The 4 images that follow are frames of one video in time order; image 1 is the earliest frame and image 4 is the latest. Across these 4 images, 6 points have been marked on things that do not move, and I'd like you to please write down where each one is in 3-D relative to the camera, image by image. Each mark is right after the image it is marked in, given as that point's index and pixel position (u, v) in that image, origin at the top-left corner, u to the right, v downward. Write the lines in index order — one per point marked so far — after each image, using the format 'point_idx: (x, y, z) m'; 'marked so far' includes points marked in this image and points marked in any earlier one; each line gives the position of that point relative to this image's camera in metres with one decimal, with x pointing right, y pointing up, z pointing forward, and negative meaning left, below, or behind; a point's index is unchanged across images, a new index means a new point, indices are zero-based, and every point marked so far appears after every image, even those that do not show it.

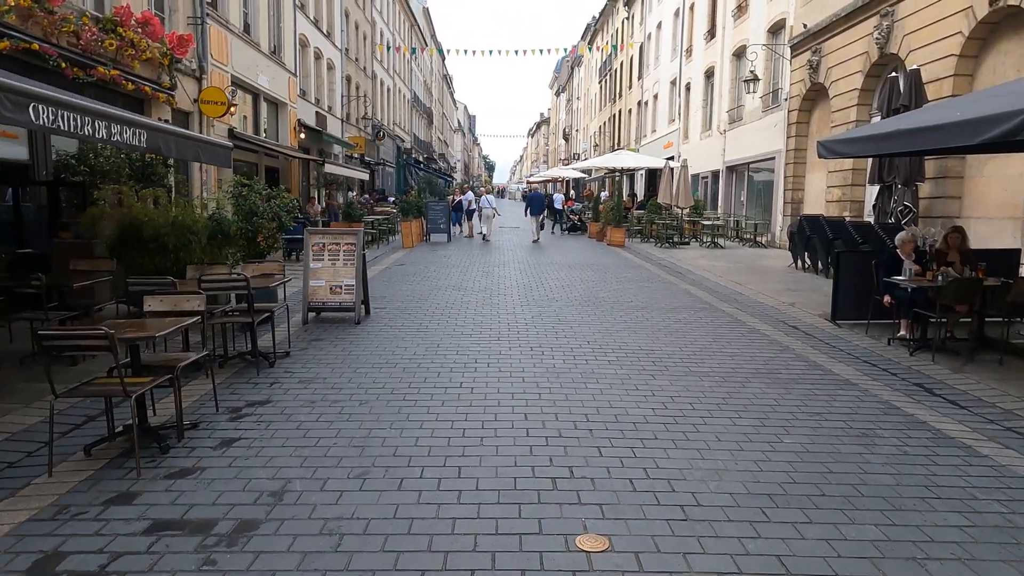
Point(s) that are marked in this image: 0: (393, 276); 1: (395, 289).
0: (-2.3, +0.2, +12.9) m
1: (-1.9, 0.0, +11.2) m
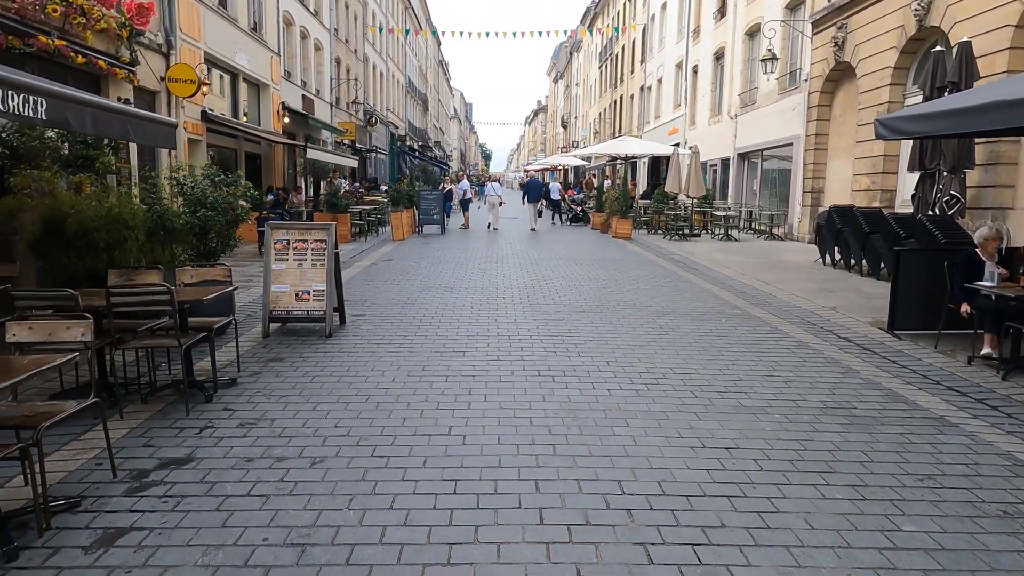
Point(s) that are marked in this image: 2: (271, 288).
0: (-2.3, +0.3, +11.6) m
1: (-1.9, 0.0, +9.9) m
2: (-2.5, 0.0, +6.8) m
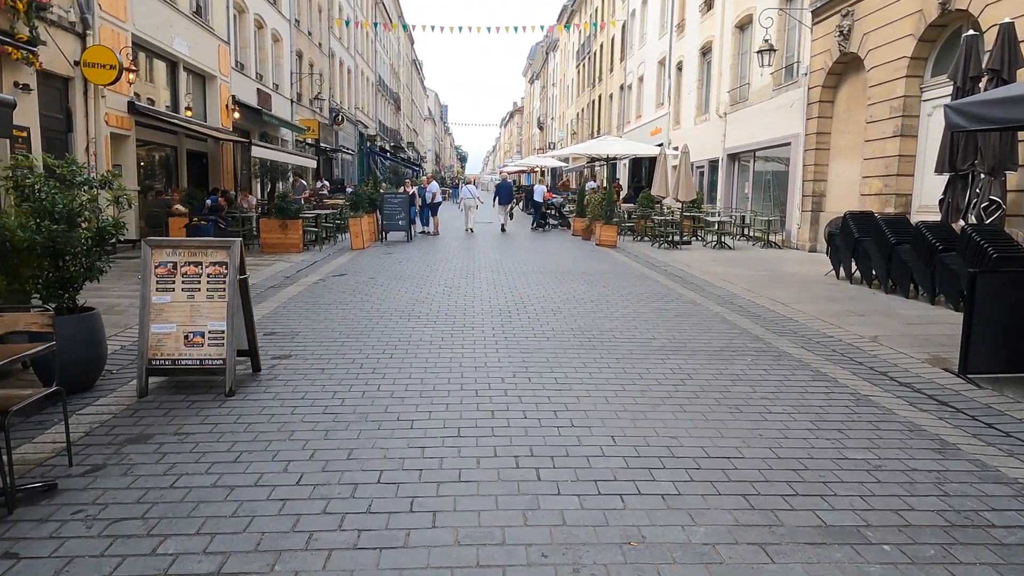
0: (-2.7, -0.1, +9.8) m
1: (-2.3, -0.3, +8.1) m
2: (-2.7, -0.3, +5.0) m
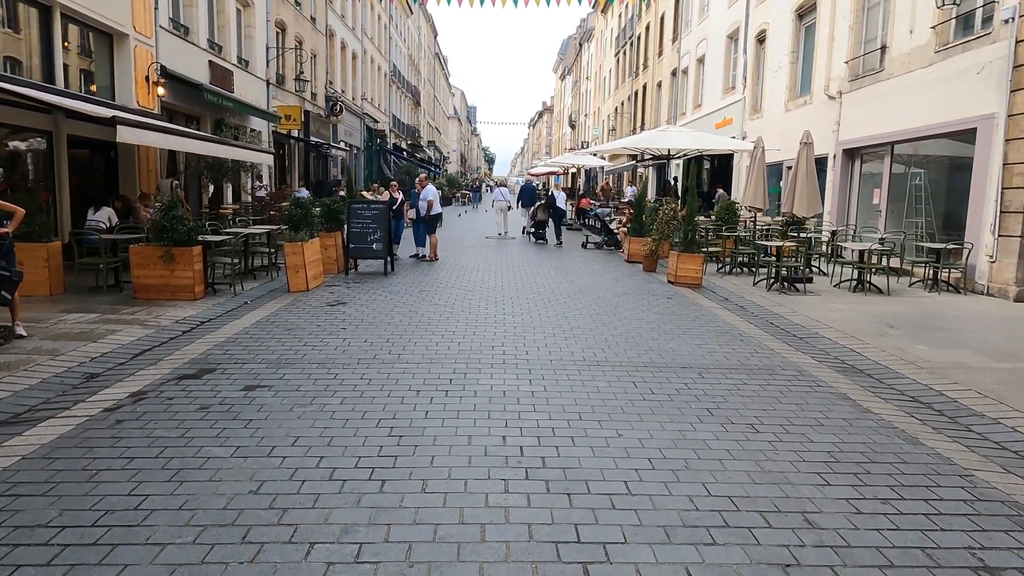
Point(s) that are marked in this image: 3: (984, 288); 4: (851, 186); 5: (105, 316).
0: (-2.5, -1.0, +4.1) m
1: (-2.1, -1.3, +2.4) m
2: (-2.7, -1.2, -0.6) m
3: (+7.6, 0.0, +10.7) m
4: (+7.8, +2.3, +15.2) m
5: (-4.7, -0.3, +7.7) m
